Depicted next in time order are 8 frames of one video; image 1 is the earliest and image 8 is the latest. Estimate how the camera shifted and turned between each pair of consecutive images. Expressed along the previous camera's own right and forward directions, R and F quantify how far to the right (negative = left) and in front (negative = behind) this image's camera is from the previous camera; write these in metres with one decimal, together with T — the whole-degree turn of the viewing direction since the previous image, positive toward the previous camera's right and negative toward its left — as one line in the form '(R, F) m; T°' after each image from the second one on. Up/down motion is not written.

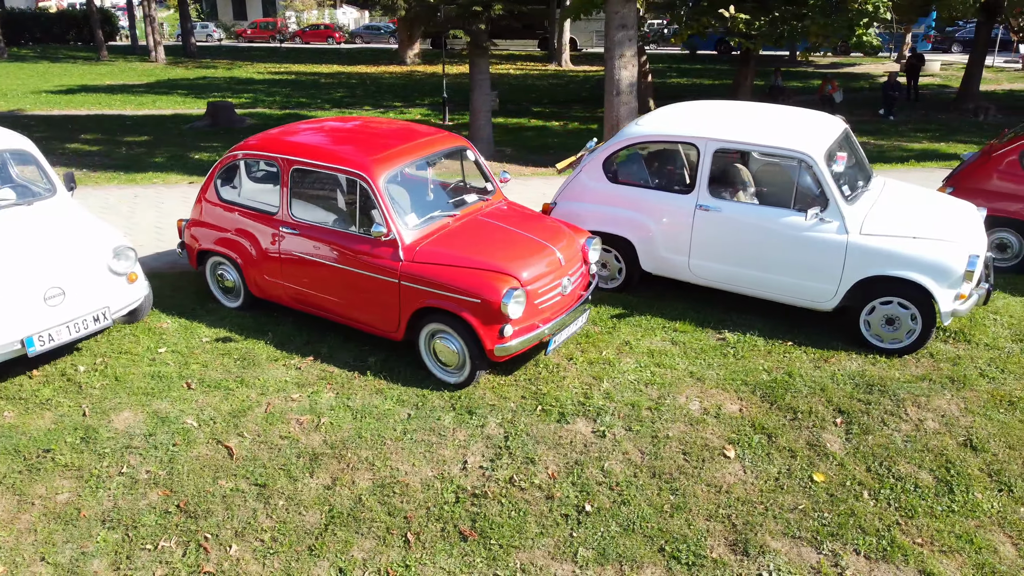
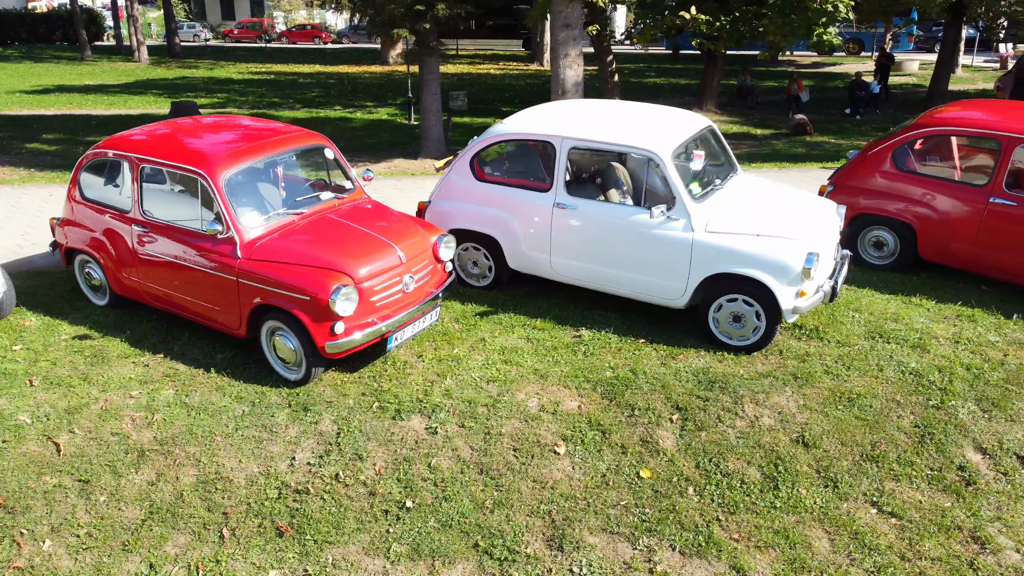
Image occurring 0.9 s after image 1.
(+1.1, 0.0) m; 0°
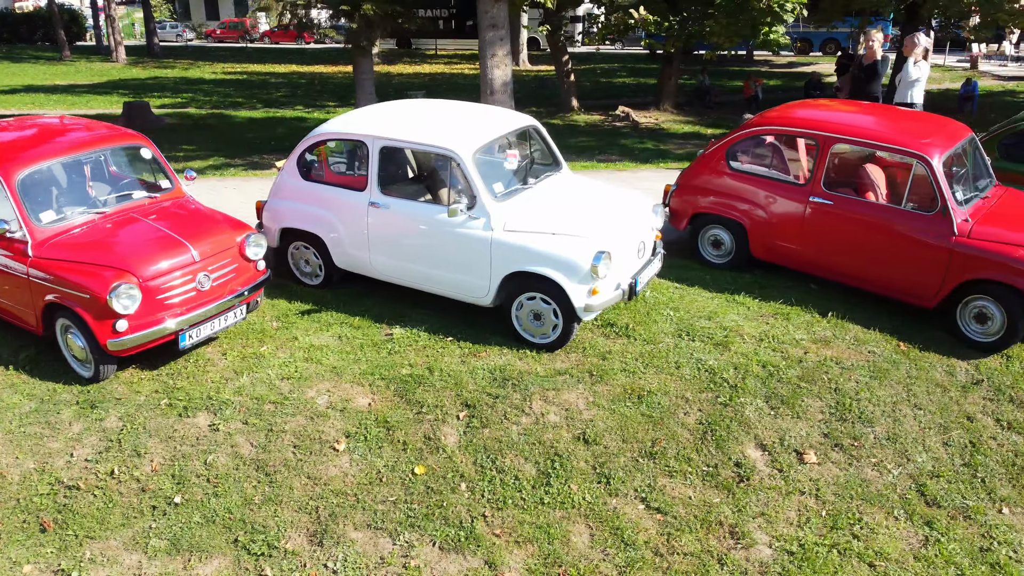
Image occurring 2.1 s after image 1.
(+1.5, -0.1) m; 0°
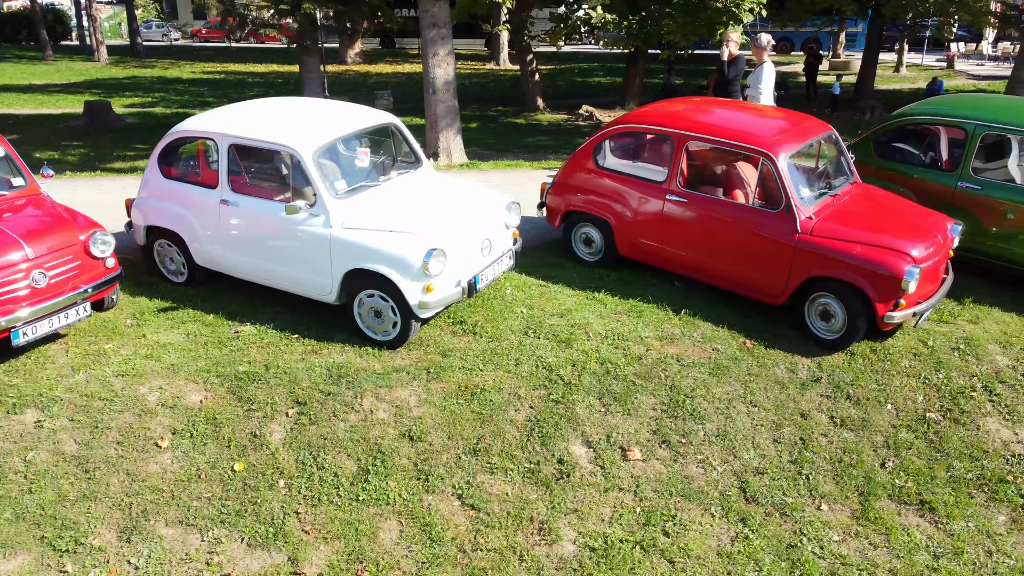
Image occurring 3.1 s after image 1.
(+1.2, 0.0) m; 0°
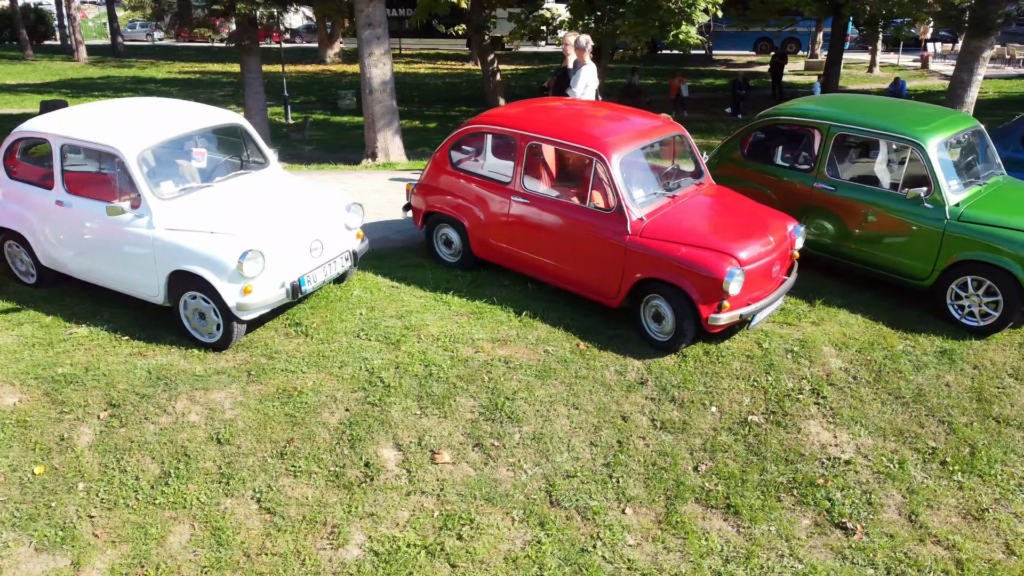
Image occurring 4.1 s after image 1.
(+1.3, 0.0) m; 0°
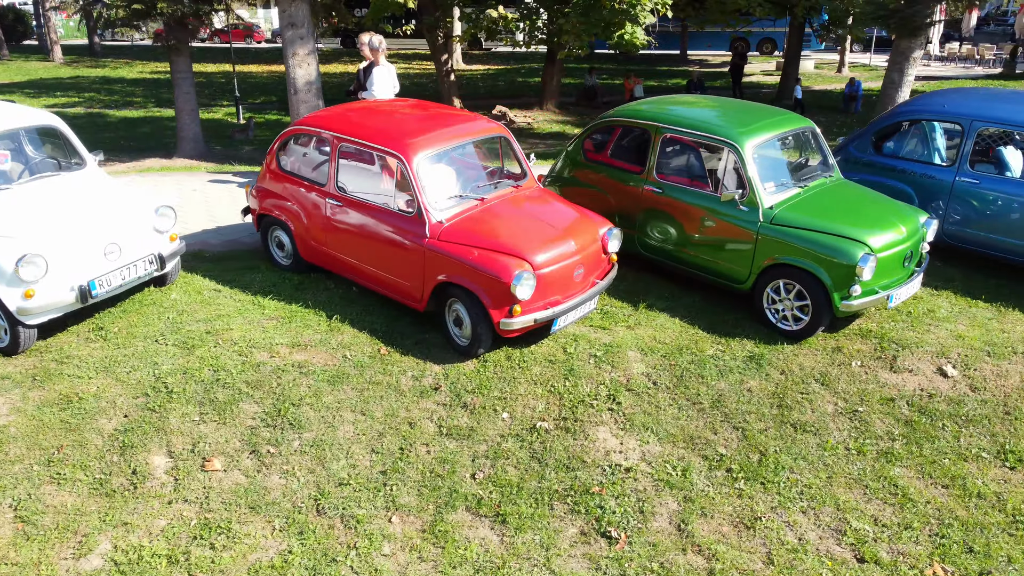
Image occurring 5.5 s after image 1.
(+1.5, +0.1) m; 0°
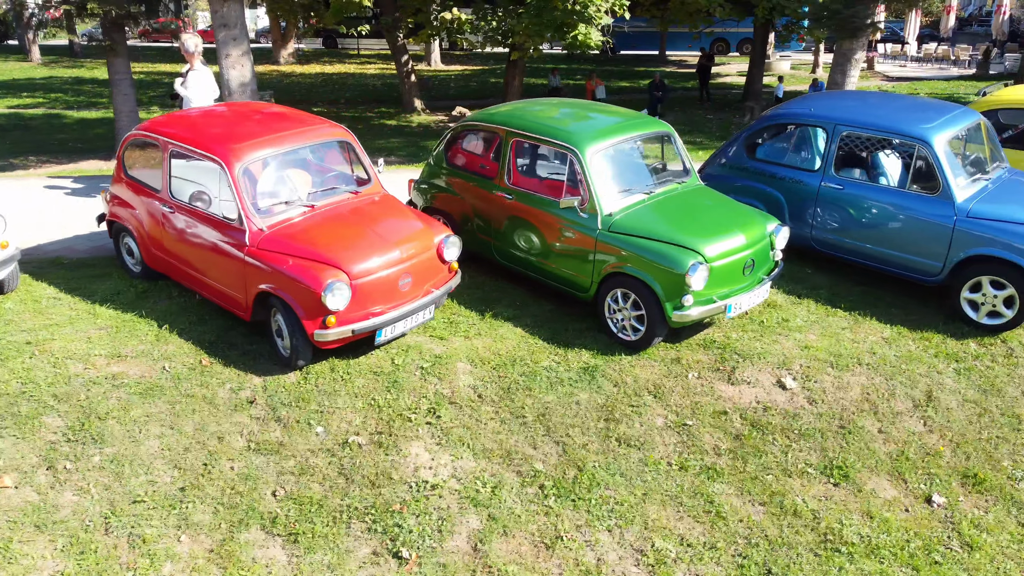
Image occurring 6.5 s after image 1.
(+1.3, +0.2) m; 0°
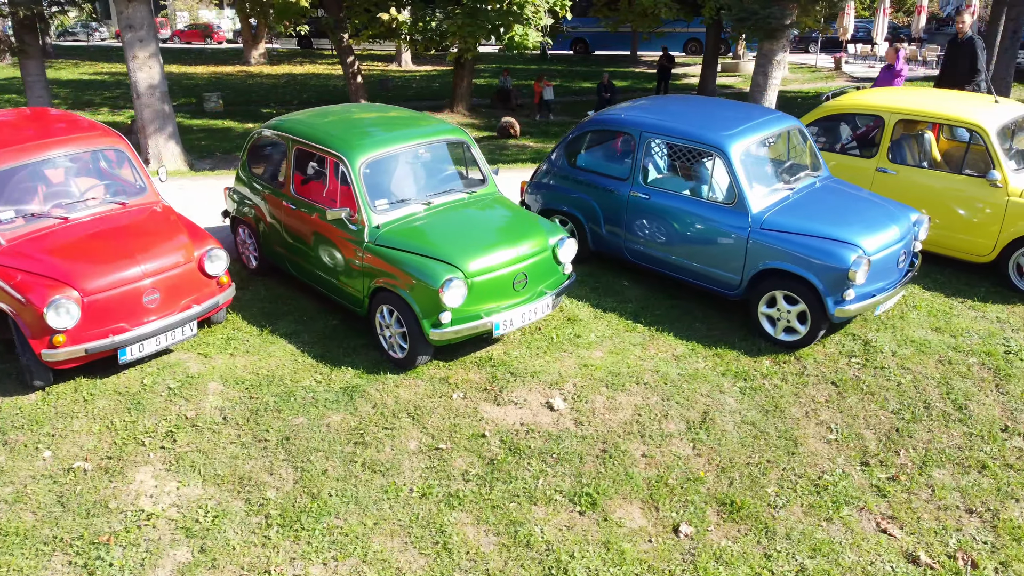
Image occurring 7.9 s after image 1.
(+1.8, +0.3) m; 0°
